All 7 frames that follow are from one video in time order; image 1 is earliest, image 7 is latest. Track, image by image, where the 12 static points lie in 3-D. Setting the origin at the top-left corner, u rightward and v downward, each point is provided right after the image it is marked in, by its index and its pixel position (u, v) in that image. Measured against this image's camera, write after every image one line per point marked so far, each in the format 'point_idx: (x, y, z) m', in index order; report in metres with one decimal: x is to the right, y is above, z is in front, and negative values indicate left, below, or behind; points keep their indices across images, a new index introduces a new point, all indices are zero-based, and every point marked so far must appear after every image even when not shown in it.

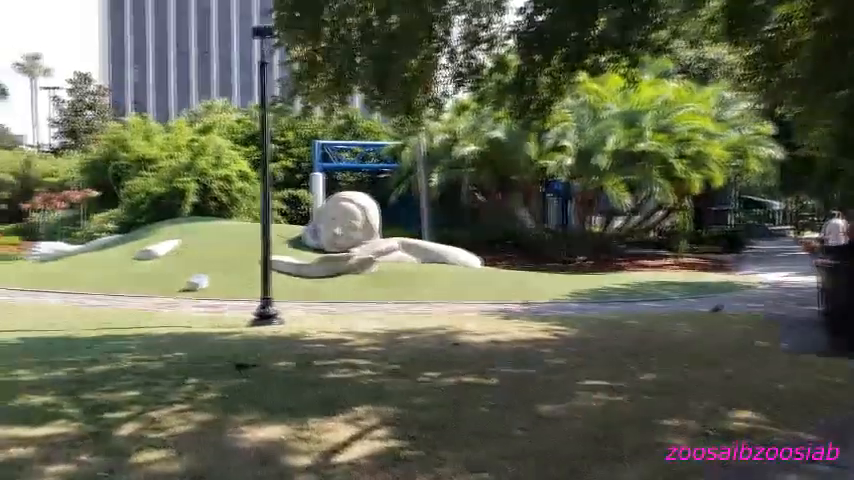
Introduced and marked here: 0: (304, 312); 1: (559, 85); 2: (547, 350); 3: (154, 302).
0: (-2.0, -1.2, +12.5) m
1: (+1.7, +2.0, +9.8) m
2: (+1.3, -1.2, +8.7) m
3: (-4.9, -1.1, +13.8) m
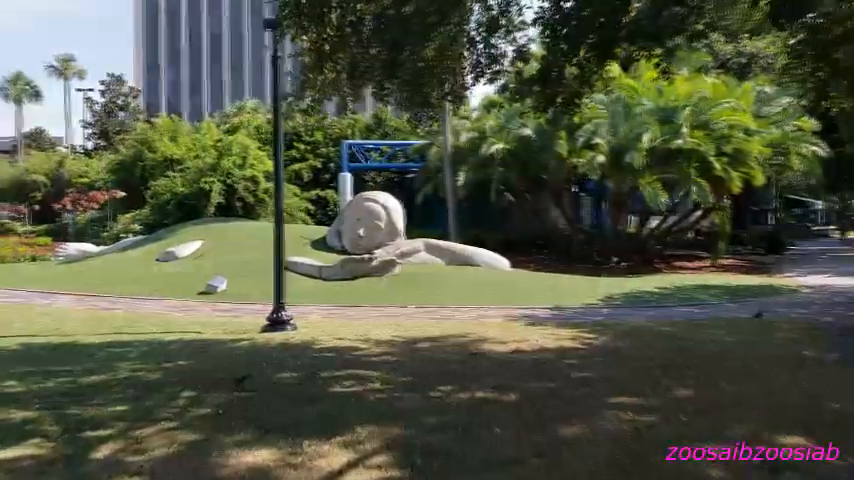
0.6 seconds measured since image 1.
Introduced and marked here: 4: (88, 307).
0: (-1.6, -1.2, +12.0) m
1: (+1.9, +1.9, +9.2) m
2: (+1.5, -1.3, +8.1) m
3: (-4.5, -1.1, +13.5) m
4: (-5.8, -1.2, +13.2) m
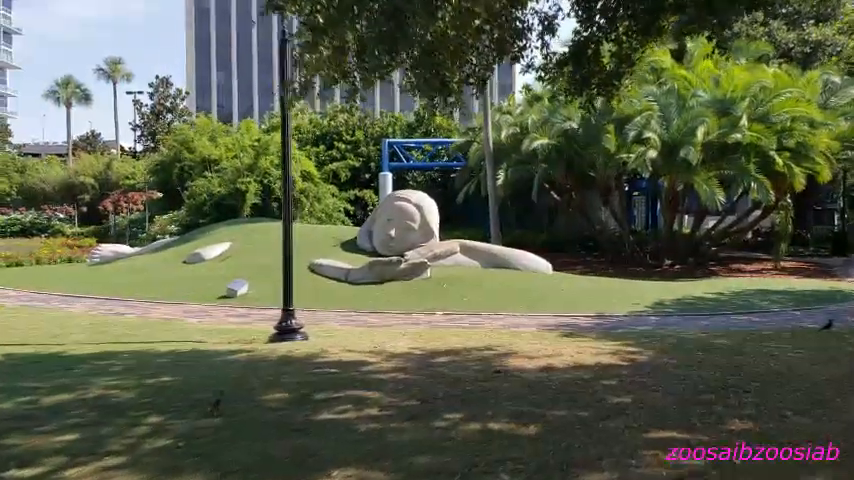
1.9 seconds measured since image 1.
0: (-1.3, -1.2, +11.1) m
1: (+2.1, +1.9, +8.0) m
2: (+1.7, -1.3, +7.0) m
3: (-4.0, -1.2, +12.7) m
4: (-5.3, -1.2, +12.6) m
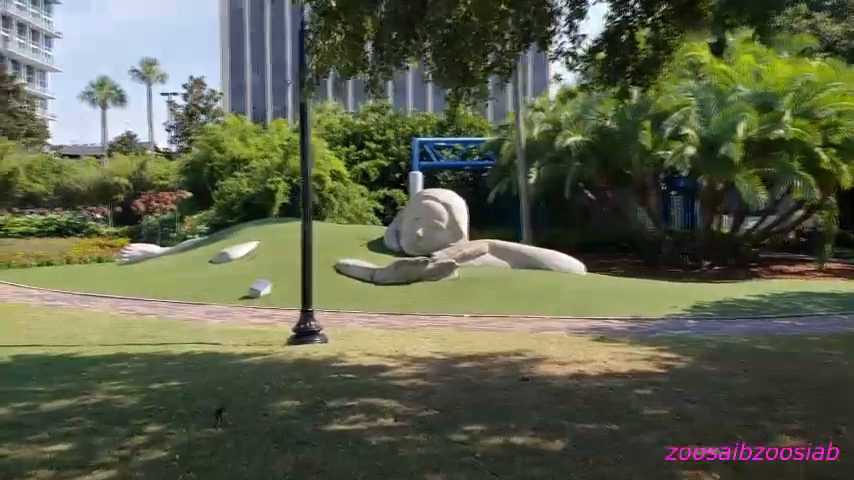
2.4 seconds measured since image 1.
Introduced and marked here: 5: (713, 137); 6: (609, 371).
0: (-0.9, -1.2, +10.7) m
1: (+2.3, +1.9, +7.5) m
2: (+1.8, -1.3, +6.5) m
3: (-3.5, -1.1, +12.5) m
4: (-4.9, -1.2, +12.4) m
5: (+7.1, +2.5, +19.2) m
6: (+1.7, -1.2, +7.3) m
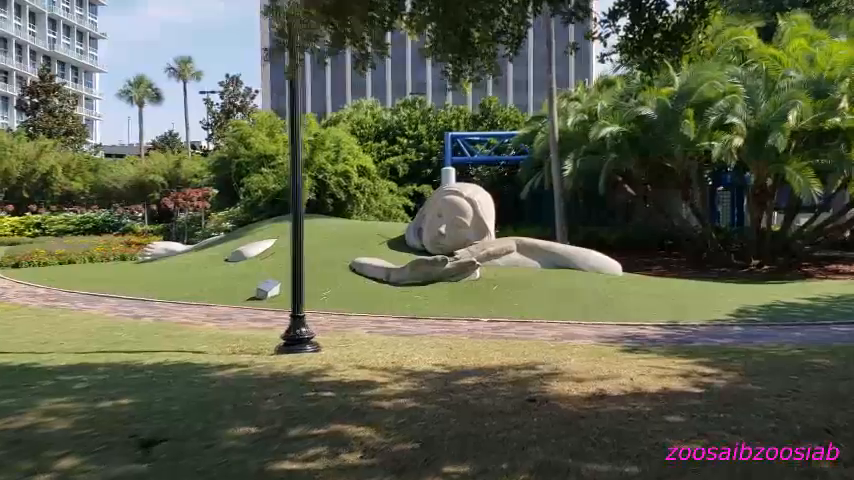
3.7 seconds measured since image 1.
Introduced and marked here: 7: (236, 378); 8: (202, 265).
0: (-0.7, -1.2, +9.8) m
1: (+2.3, +2.0, +6.4) m
2: (+1.7, -1.2, +5.4) m
3: (-3.3, -1.1, +11.7) m
4: (-4.7, -1.1, +11.7) m
5: (+7.7, +2.6, +17.8) m
6: (+1.7, -1.2, +6.2) m
7: (-1.6, -1.2, +6.6) m
8: (-4.9, -0.5, +16.9) m
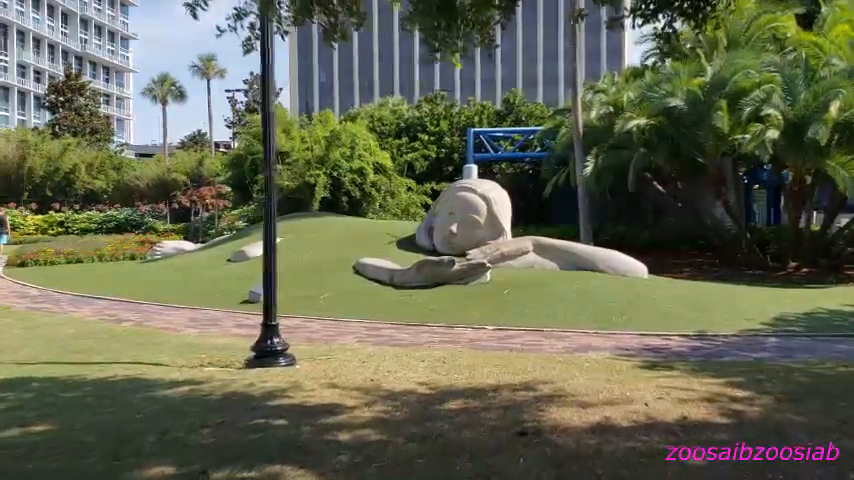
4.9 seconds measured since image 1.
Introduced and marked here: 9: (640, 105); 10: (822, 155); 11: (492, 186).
0: (-0.8, -1.2, +8.9) m
1: (+2.1, +2.0, +5.3) m
2: (+1.5, -1.2, +4.3) m
3: (-3.3, -1.1, +10.8) m
4: (-4.6, -1.1, +10.9) m
5: (+7.9, +2.6, +16.5) m
6: (+1.5, -1.2, +5.2) m
7: (-1.8, -1.2, +5.7) m
8: (-4.6, -0.5, +16.1) m
9: (+5.3, +3.3, +19.2) m
10: (+8.4, +1.8, +16.4) m
11: (+1.2, +1.0, +14.6) m
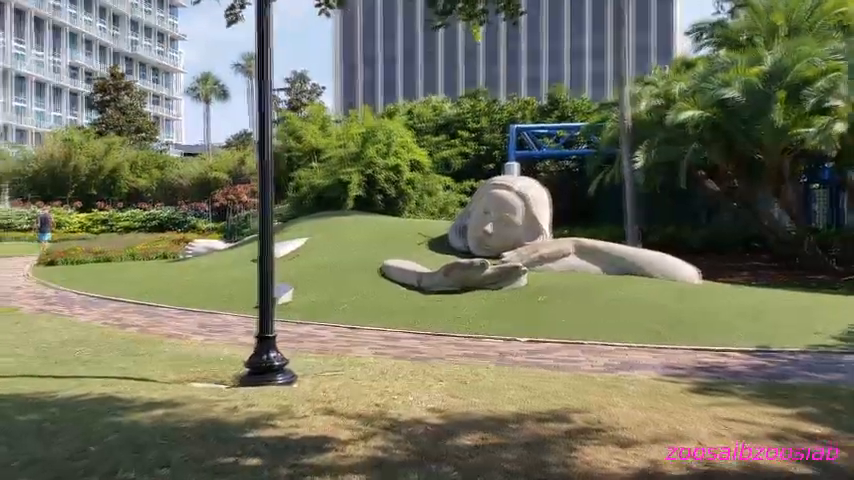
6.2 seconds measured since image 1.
0: (-0.5, -1.2, +8.0) m
1: (+2.2, +1.9, +4.3) m
2: (+1.5, -1.3, +3.3) m
3: (-2.9, -1.1, +10.1) m
4: (-4.3, -1.1, +10.2) m
5: (+8.6, +2.5, +15.1) m
6: (+1.5, -1.2, +4.2) m
7: (-1.7, -1.2, +4.9) m
8: (-4.0, -0.5, +15.5) m
9: (+6.2, +3.3, +18.0) m
10: (+9.1, +1.8, +14.9) m
11: (+1.8, +1.0, +13.6) m
